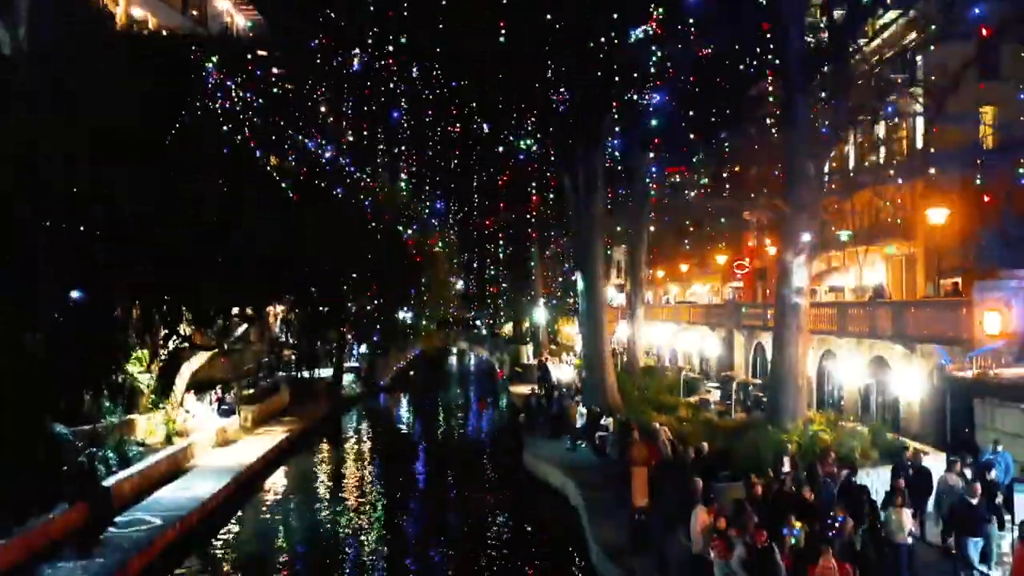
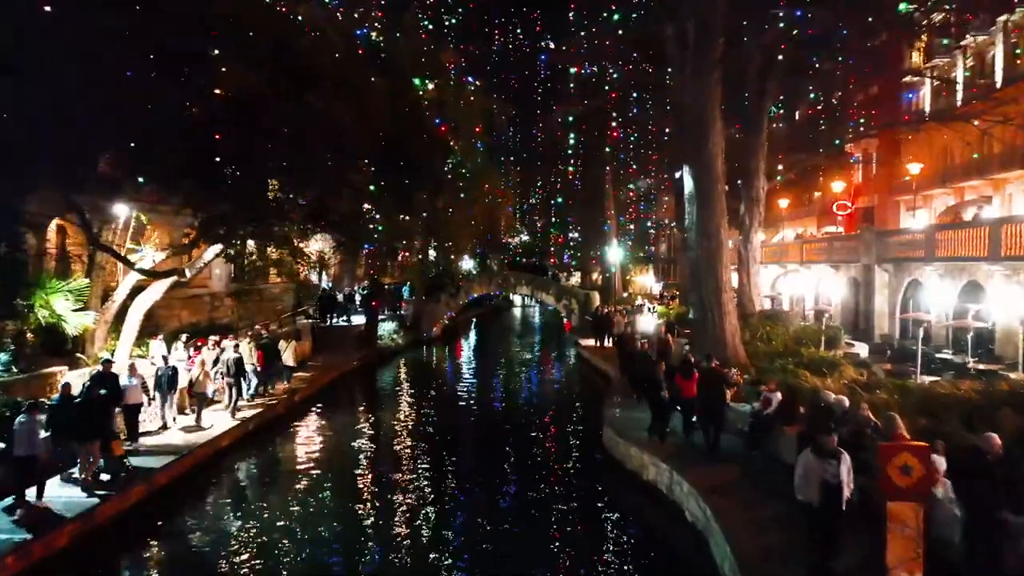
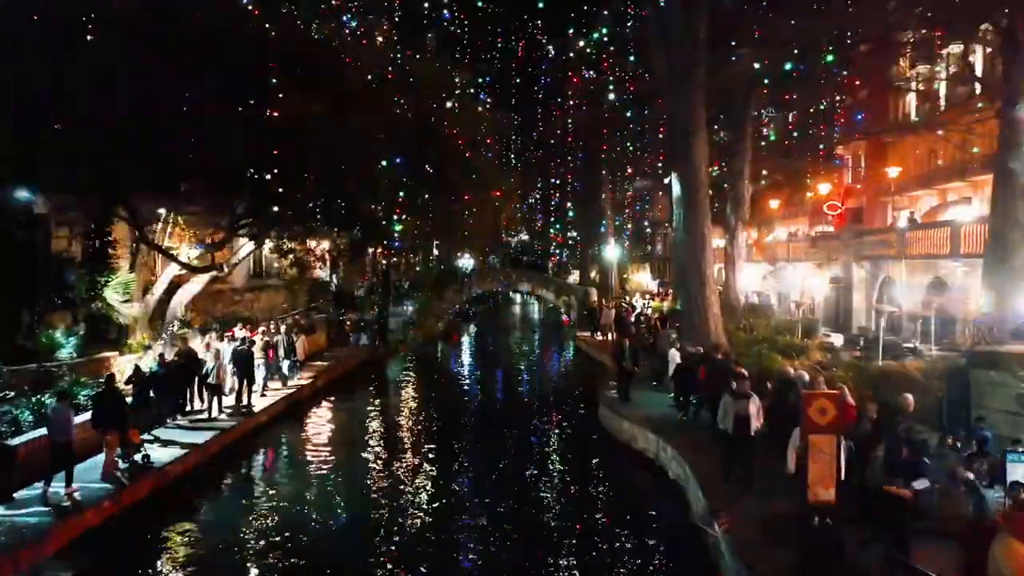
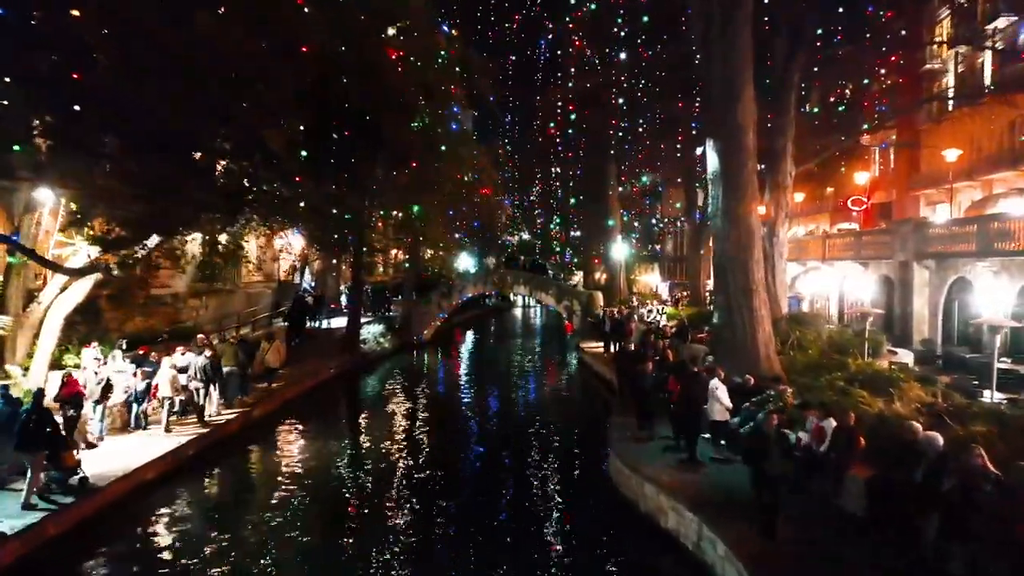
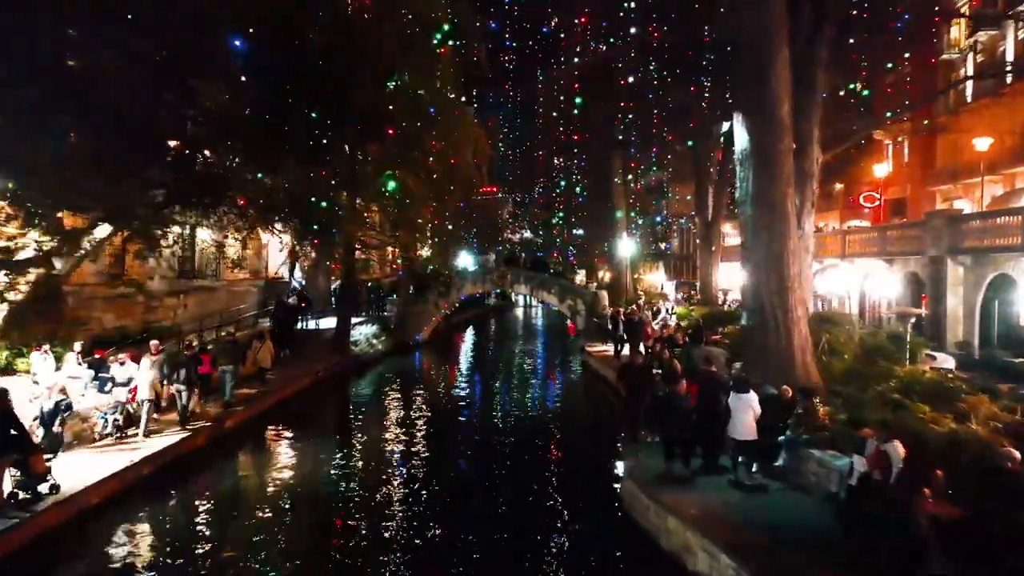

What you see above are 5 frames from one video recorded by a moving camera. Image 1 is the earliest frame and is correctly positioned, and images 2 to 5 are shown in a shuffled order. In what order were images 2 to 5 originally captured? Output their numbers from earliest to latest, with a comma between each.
3, 2, 4, 5
